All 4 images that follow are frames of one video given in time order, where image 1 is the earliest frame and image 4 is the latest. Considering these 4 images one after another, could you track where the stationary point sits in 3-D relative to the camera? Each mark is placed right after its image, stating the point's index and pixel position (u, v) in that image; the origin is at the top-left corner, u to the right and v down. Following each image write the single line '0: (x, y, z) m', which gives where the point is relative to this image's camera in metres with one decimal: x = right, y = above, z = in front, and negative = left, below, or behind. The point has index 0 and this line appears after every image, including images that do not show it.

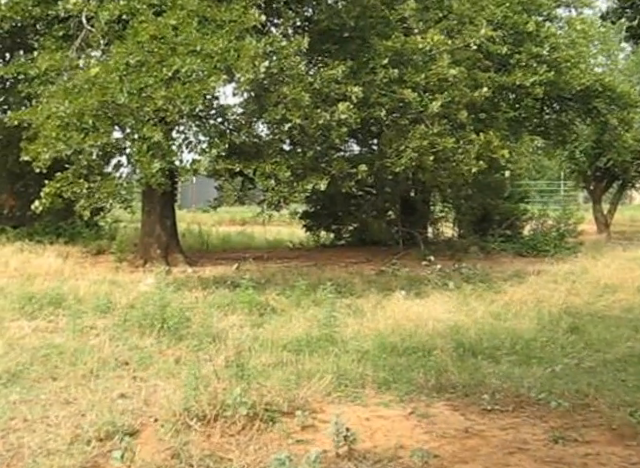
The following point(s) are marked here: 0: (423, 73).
0: (+1.2, +1.9, +8.6) m
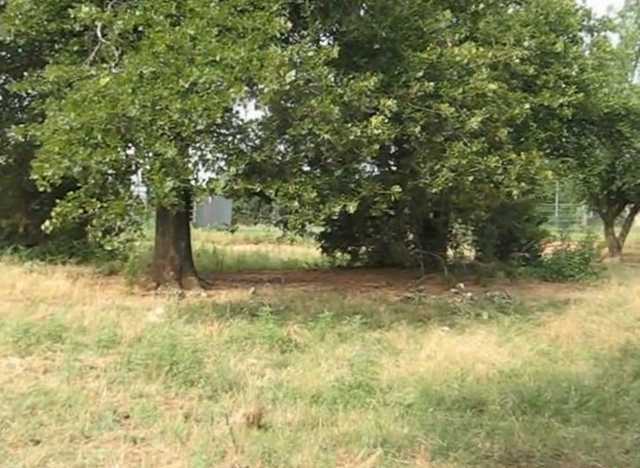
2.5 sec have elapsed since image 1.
0: (+1.5, +1.6, +7.9) m
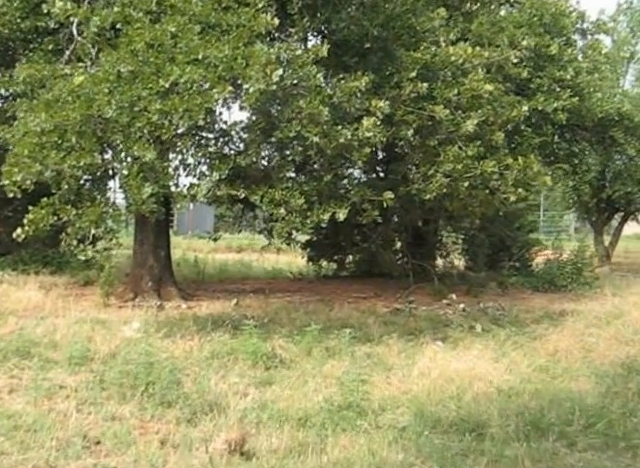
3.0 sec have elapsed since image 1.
0: (+1.4, +1.5, +7.6) m
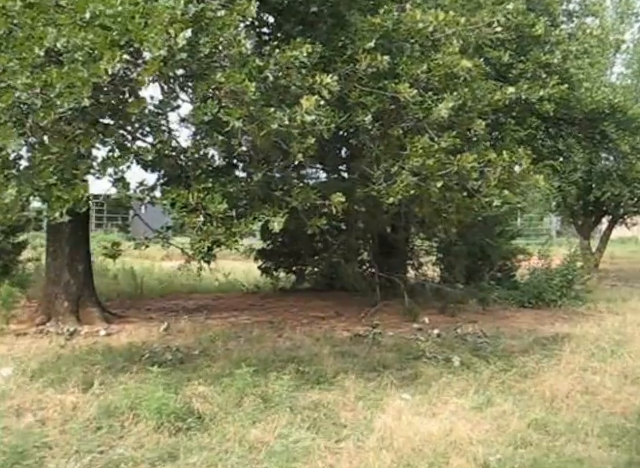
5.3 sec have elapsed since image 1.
0: (+0.9, +1.4, +6.1) m
